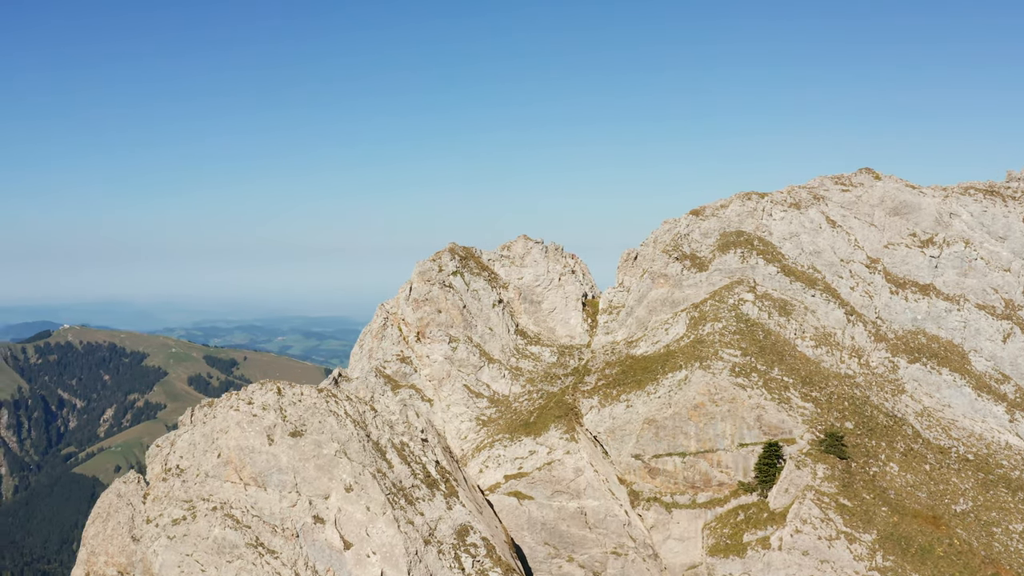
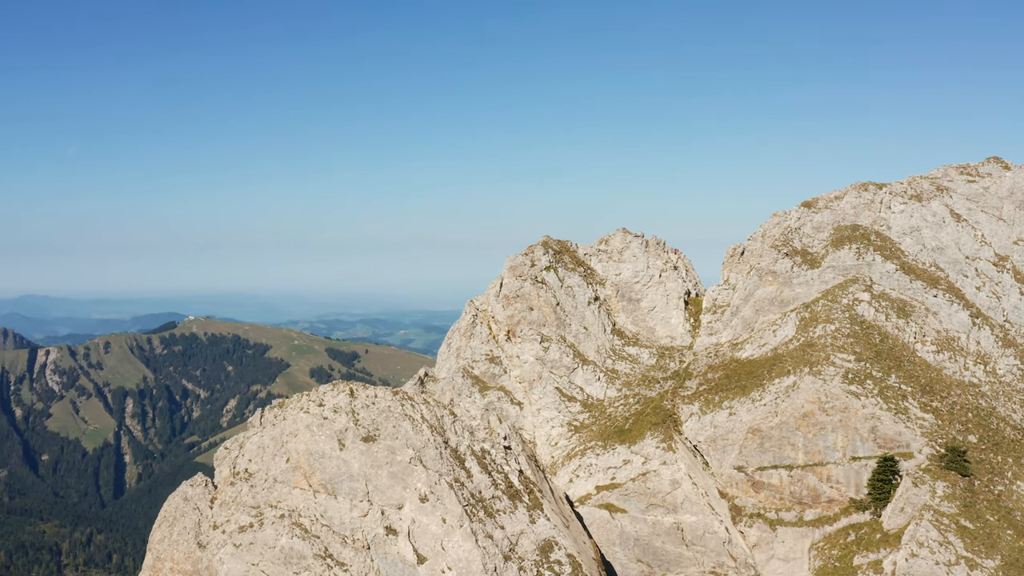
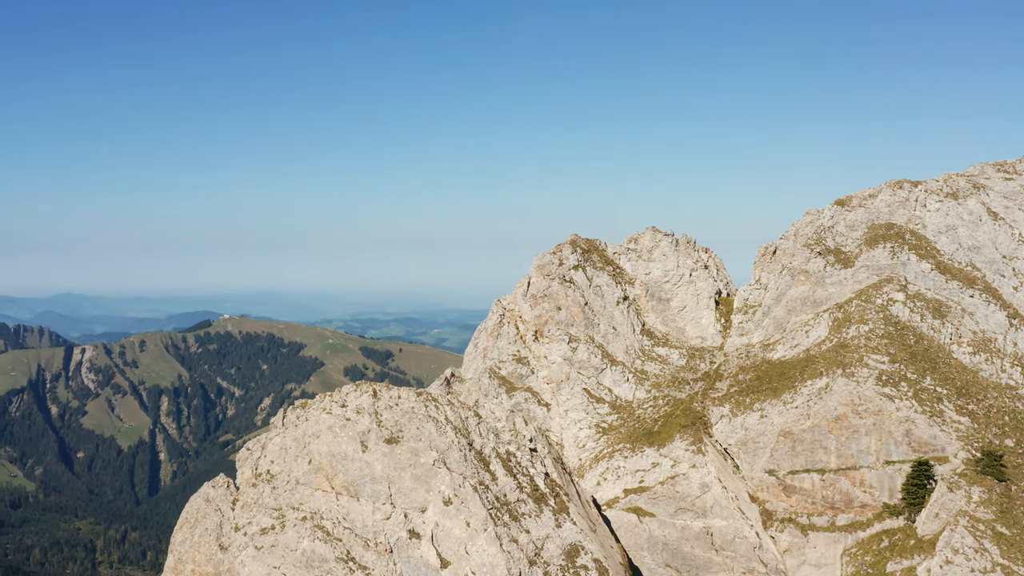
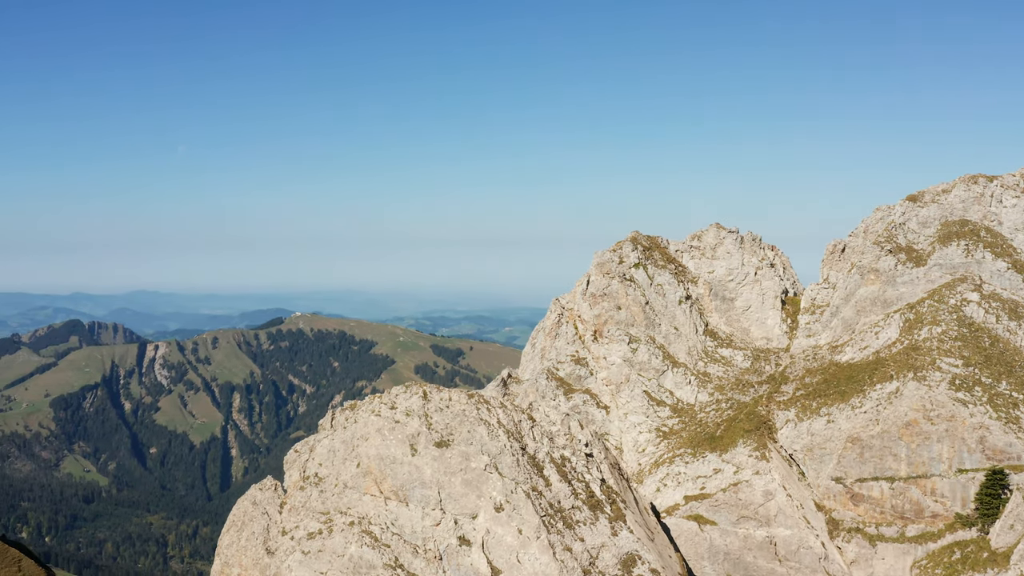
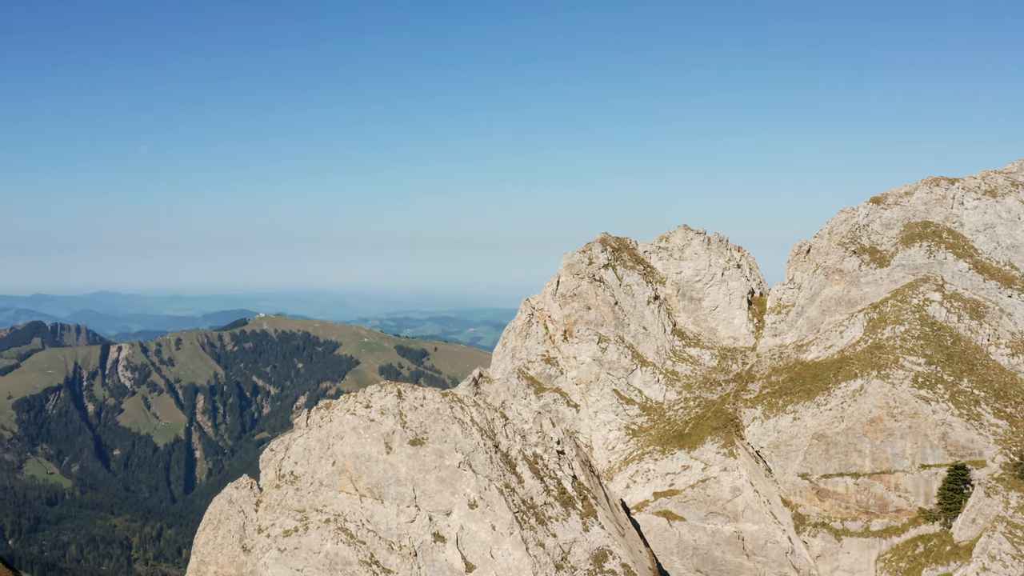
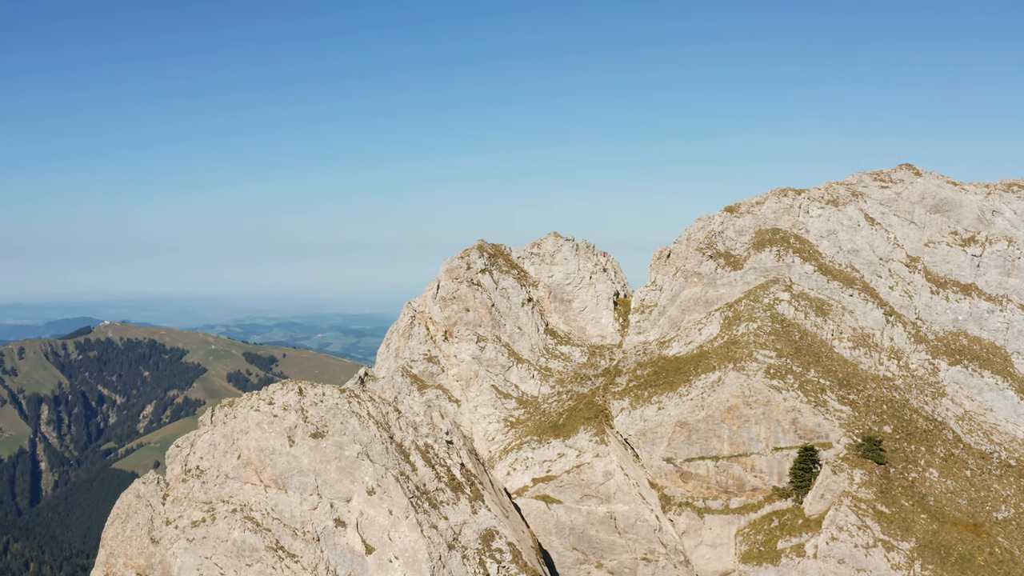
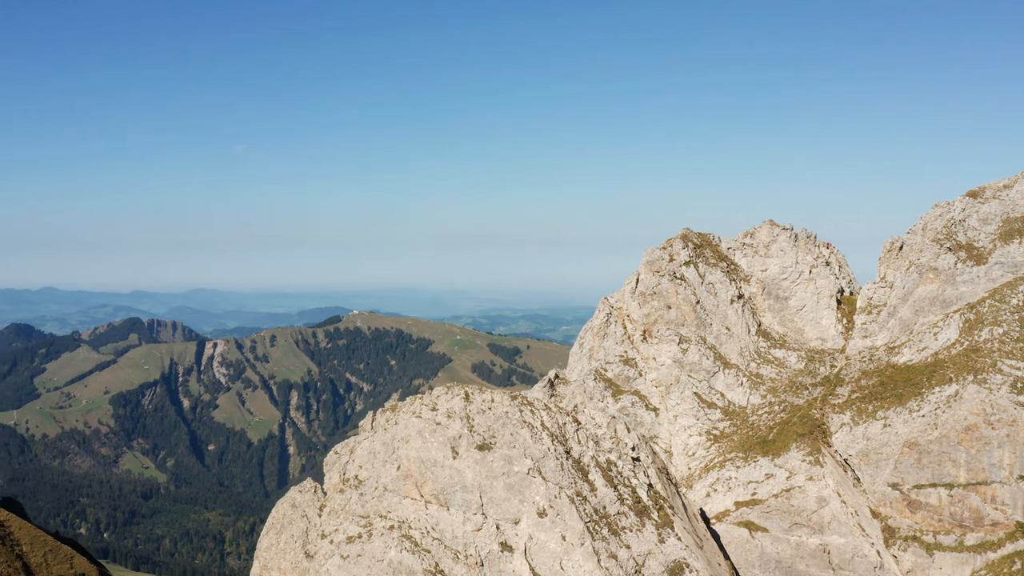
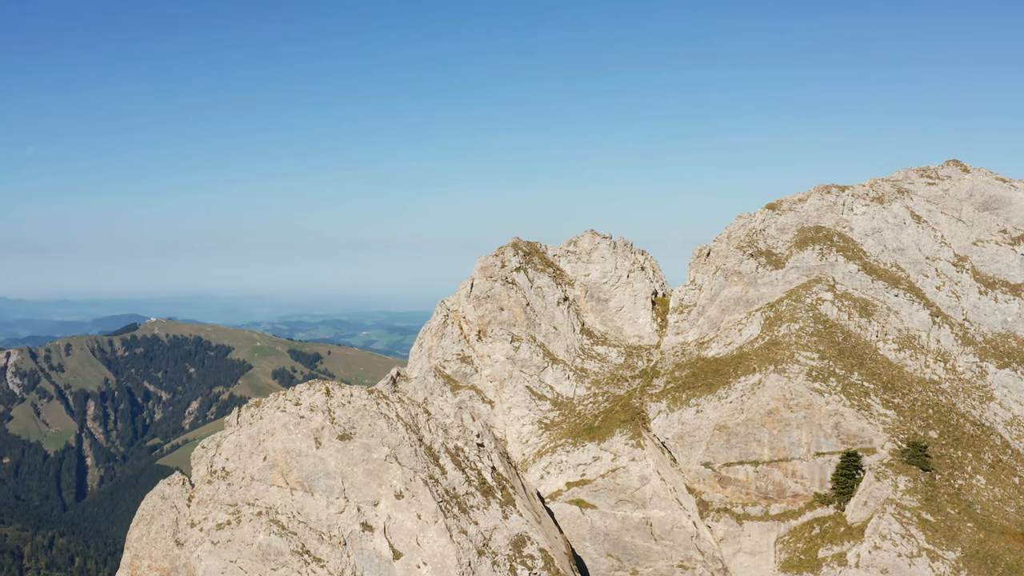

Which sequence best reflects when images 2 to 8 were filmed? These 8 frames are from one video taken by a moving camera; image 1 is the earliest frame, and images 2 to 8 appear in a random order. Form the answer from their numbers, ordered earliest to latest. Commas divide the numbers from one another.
6, 8, 2, 3, 5, 4, 7
